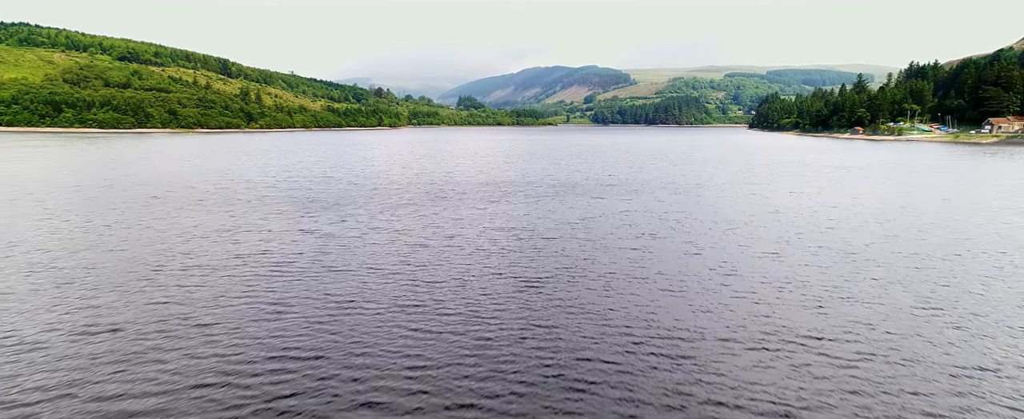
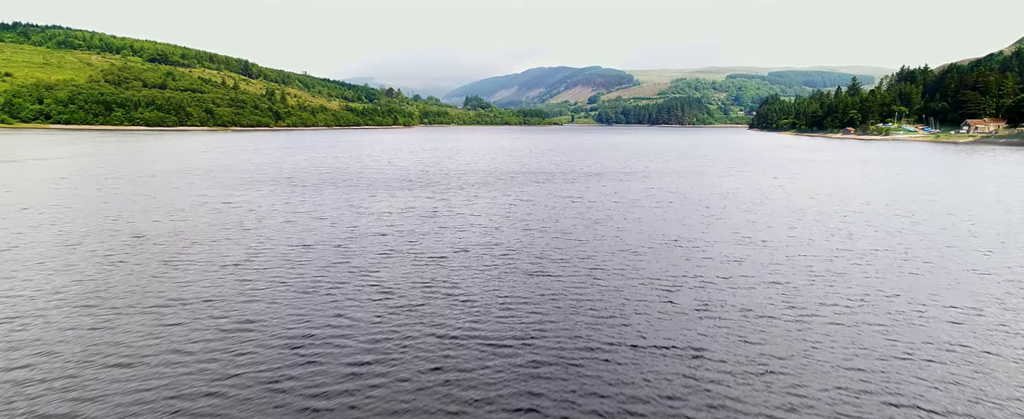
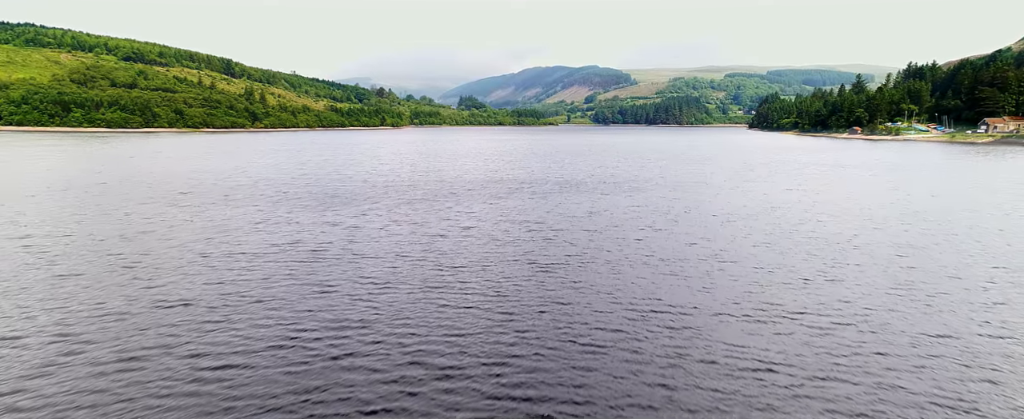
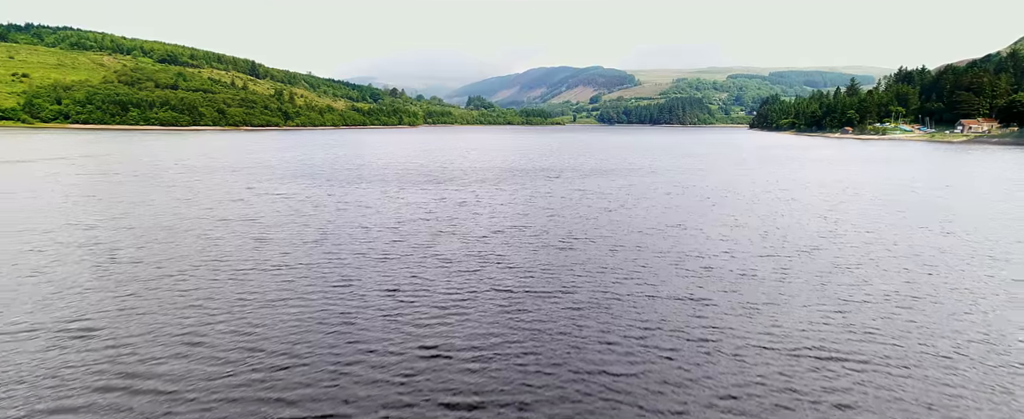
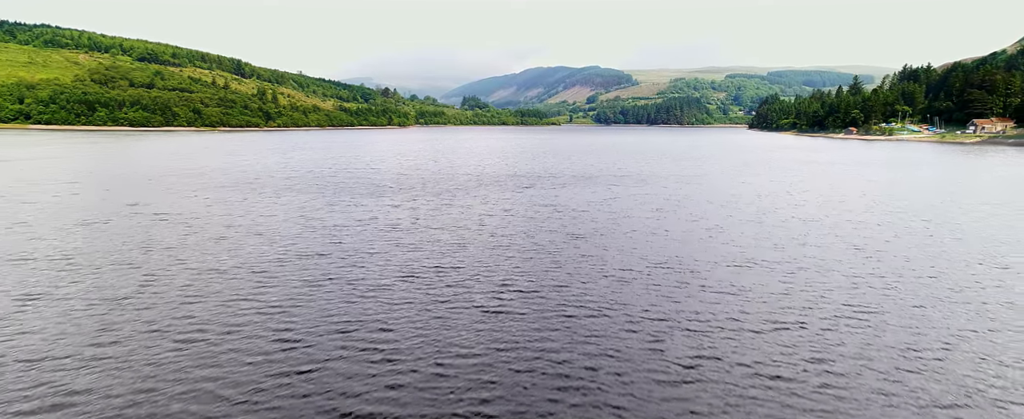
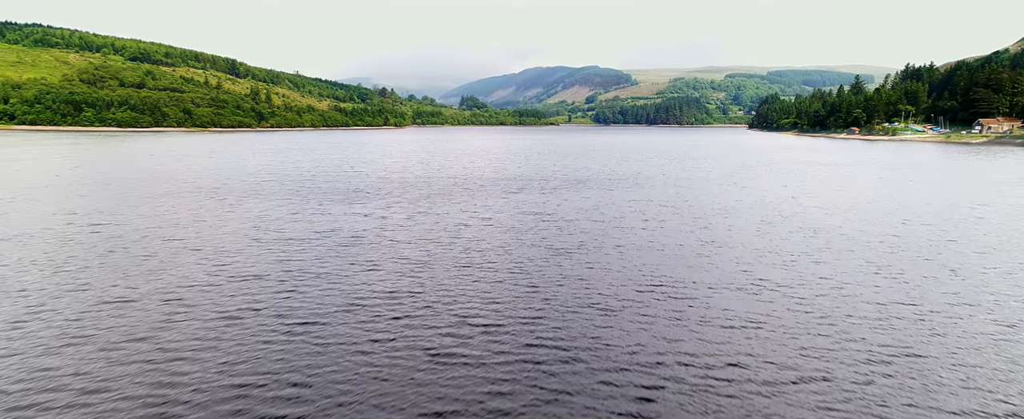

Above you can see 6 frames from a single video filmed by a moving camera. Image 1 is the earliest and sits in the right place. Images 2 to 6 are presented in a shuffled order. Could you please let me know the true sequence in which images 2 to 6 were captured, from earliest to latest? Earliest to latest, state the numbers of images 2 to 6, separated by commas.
3, 6, 5, 2, 4
